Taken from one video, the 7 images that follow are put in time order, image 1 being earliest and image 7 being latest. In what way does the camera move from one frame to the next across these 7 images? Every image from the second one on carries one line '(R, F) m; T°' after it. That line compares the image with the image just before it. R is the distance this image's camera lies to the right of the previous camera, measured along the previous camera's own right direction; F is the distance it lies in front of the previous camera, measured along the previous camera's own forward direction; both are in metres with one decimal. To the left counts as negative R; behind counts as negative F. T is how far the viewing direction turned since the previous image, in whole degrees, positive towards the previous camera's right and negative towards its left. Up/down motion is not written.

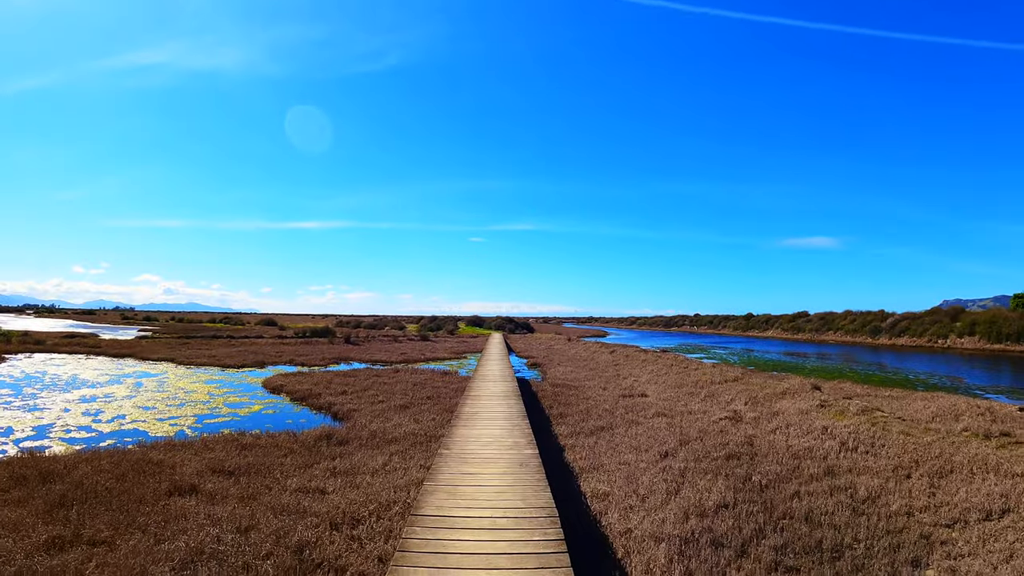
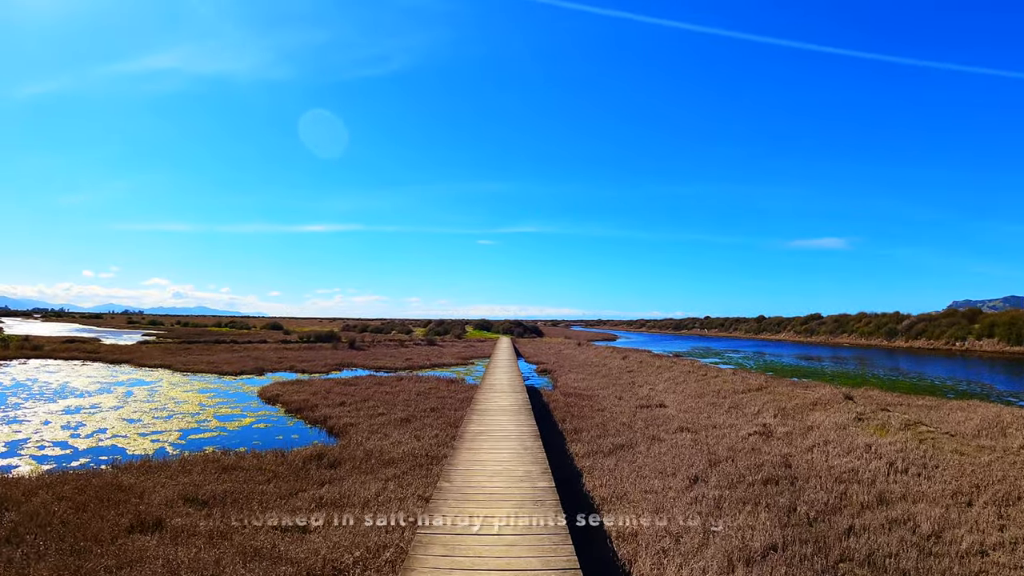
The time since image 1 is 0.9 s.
(-0.1, +1.1) m; -1°
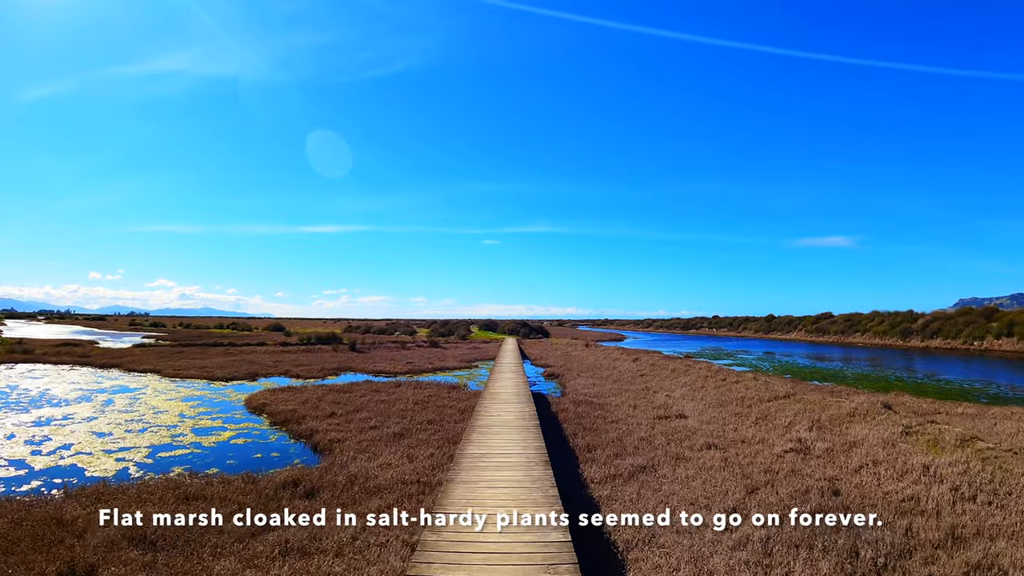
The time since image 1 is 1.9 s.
(0.0, +1.3) m; 0°
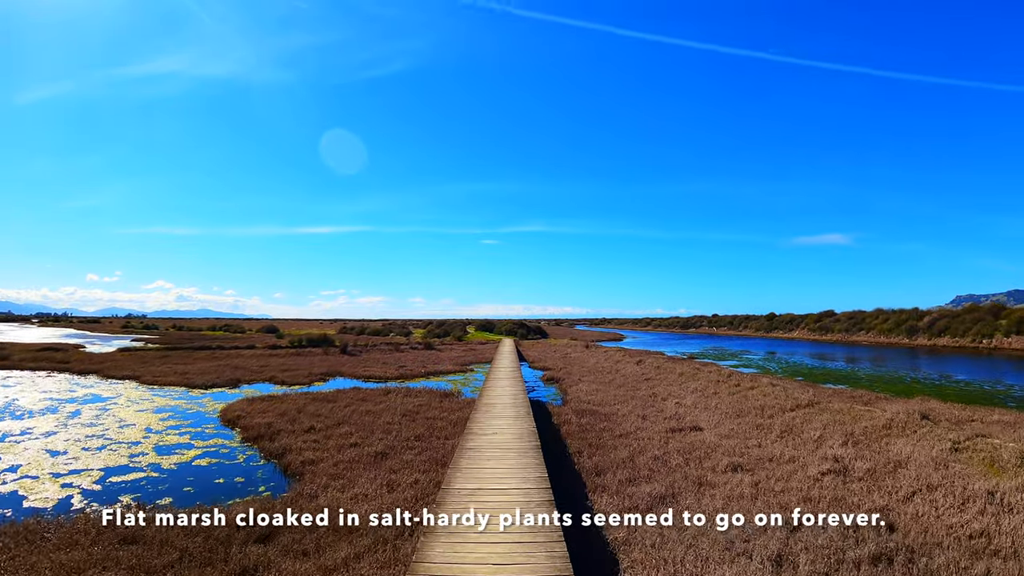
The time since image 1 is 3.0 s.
(0.0, +1.4) m; 0°
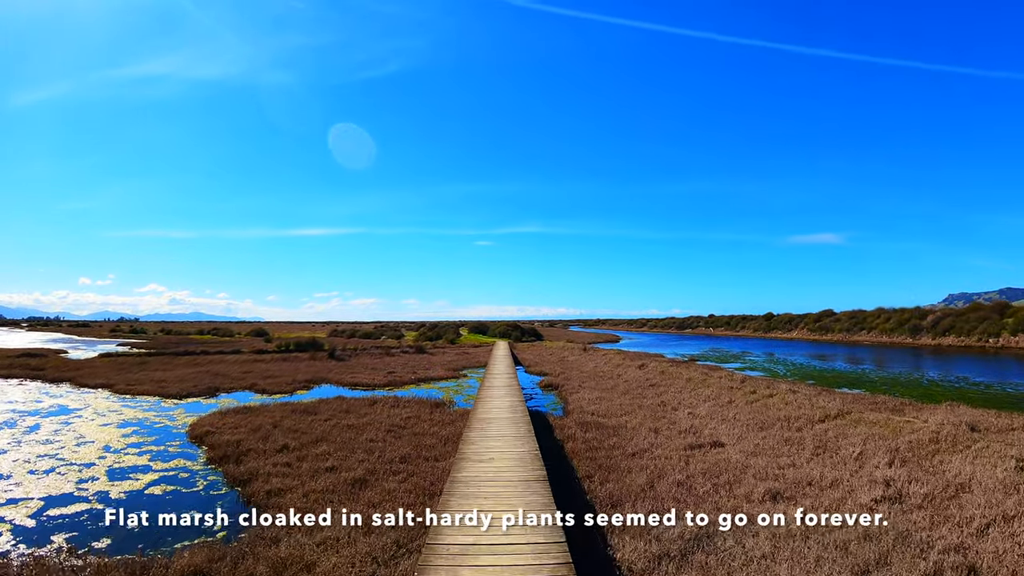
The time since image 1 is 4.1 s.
(-0.1, +1.4) m; +1°
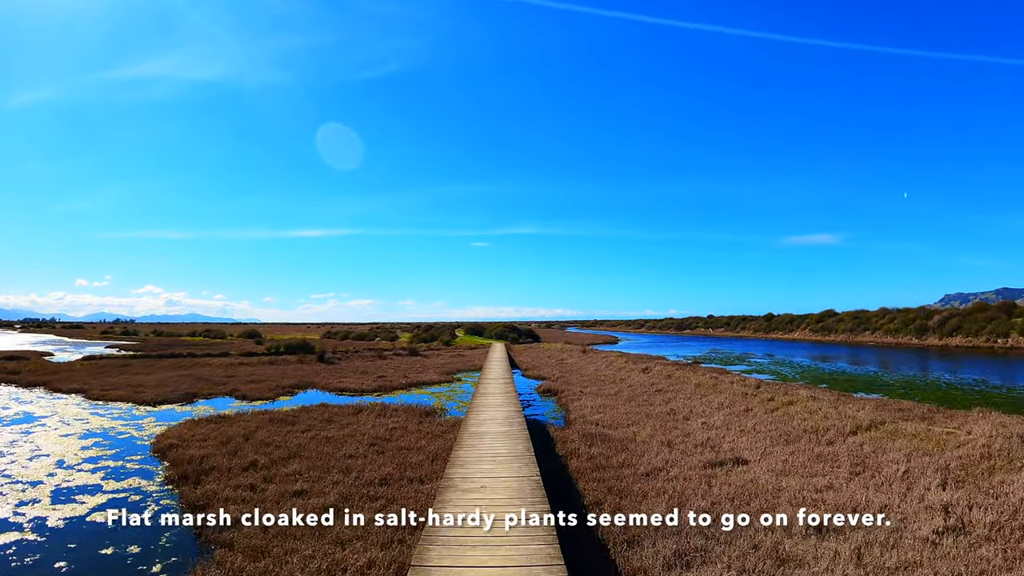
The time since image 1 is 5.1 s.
(0.0, +1.3) m; 0°
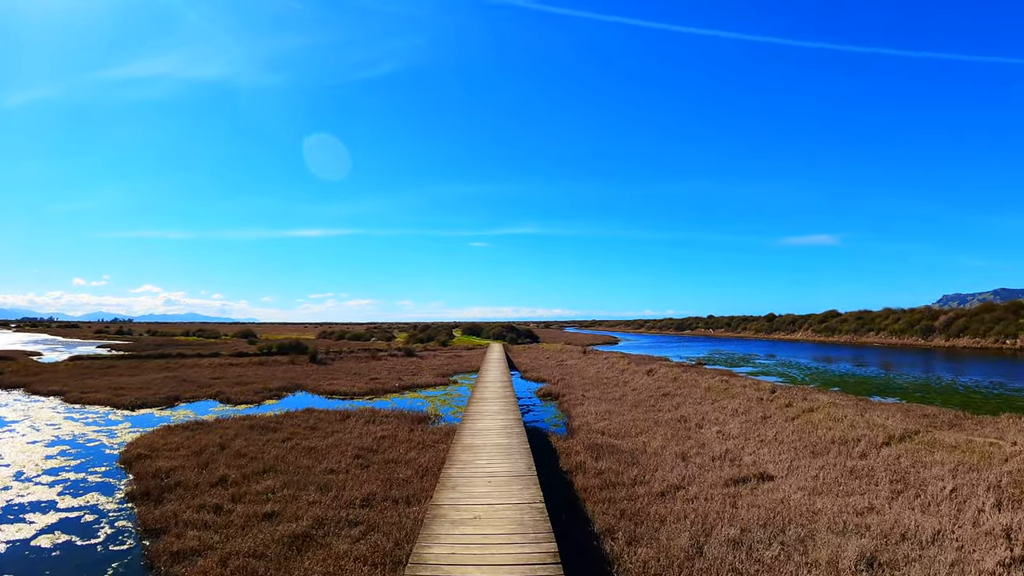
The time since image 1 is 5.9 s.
(0.0, +1.0) m; 0°
